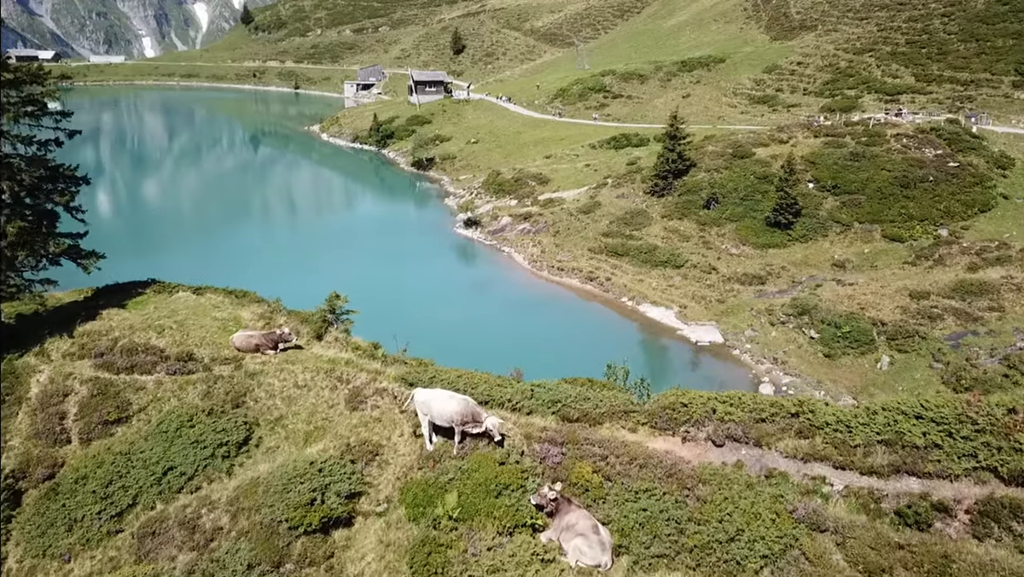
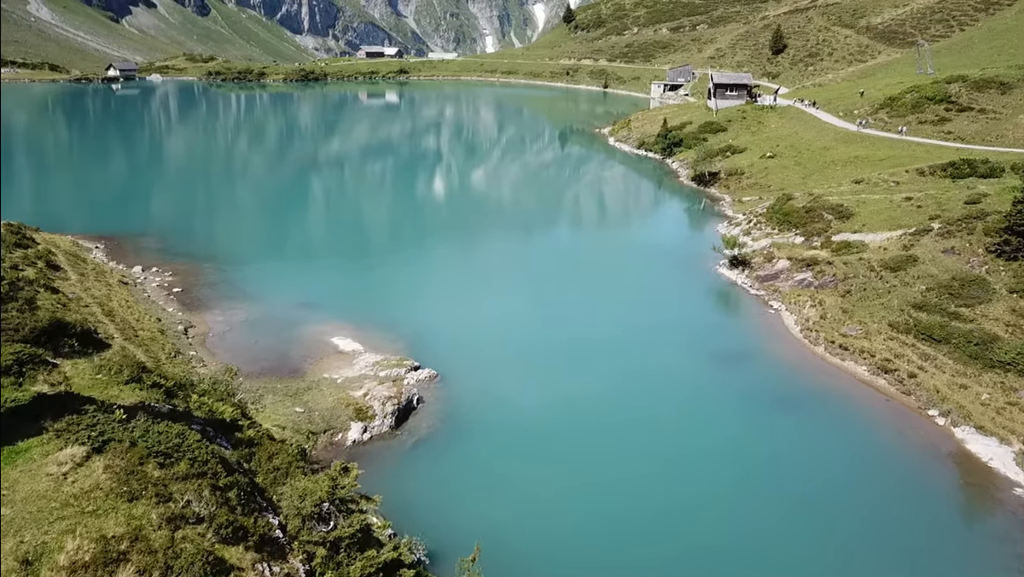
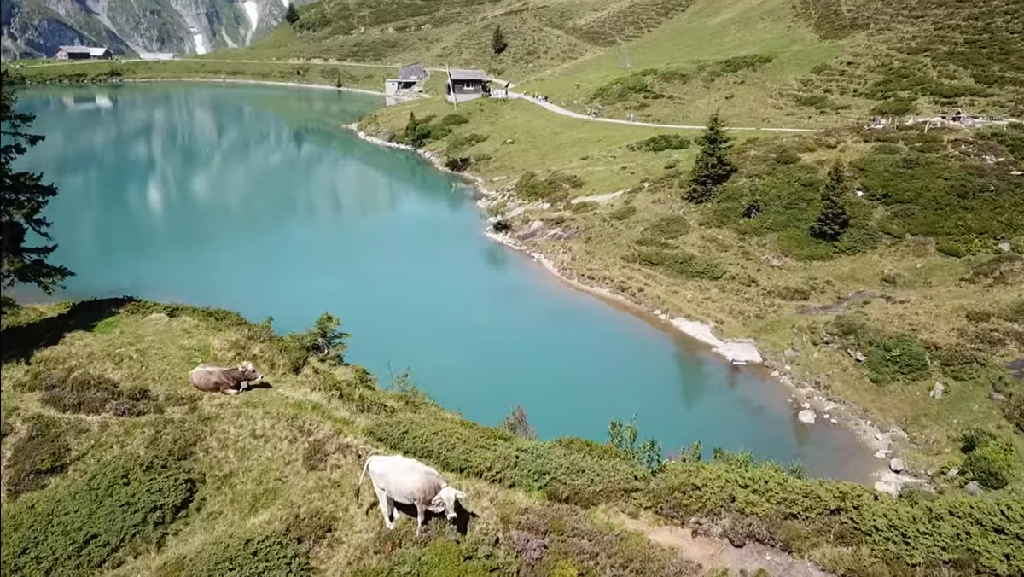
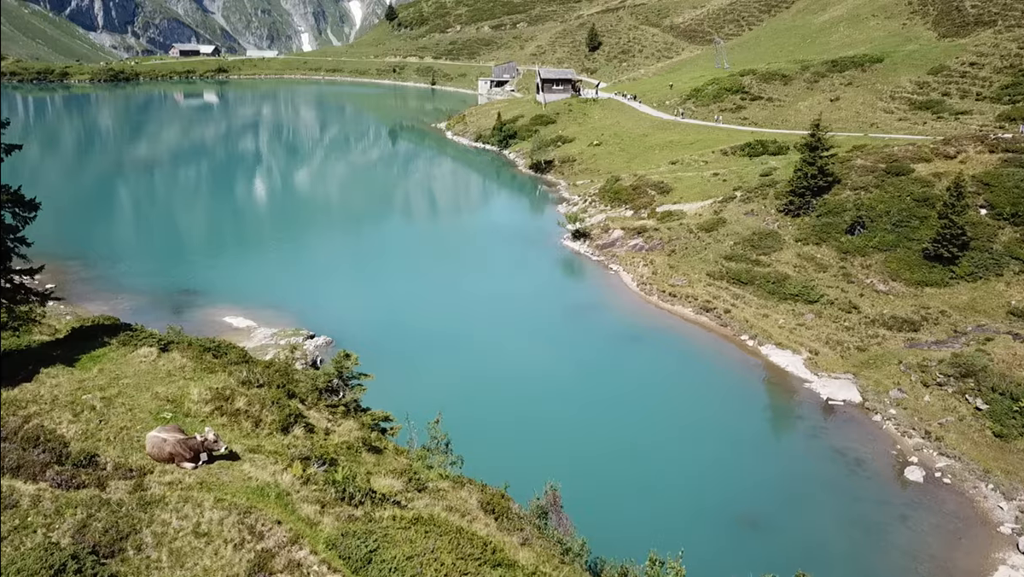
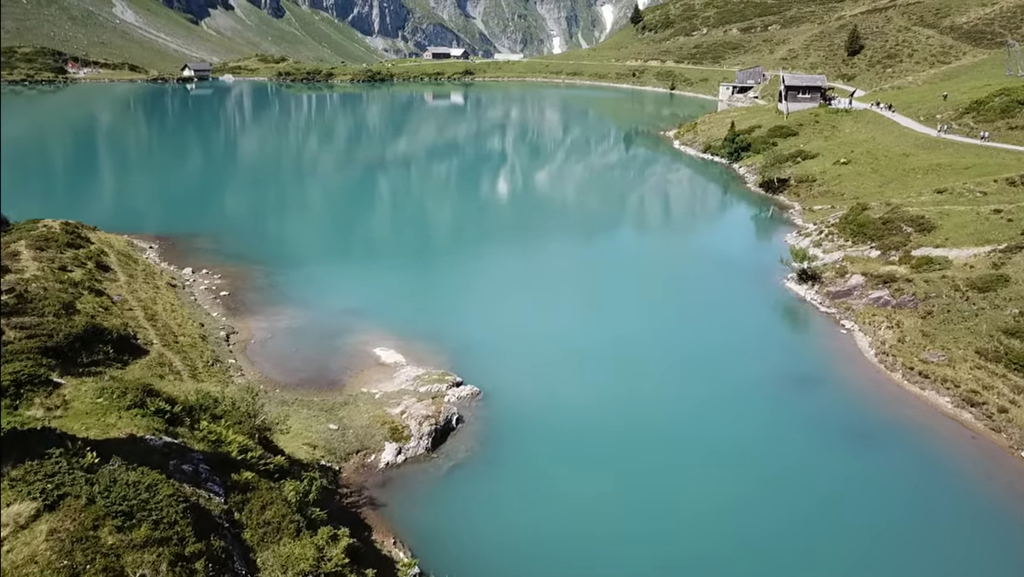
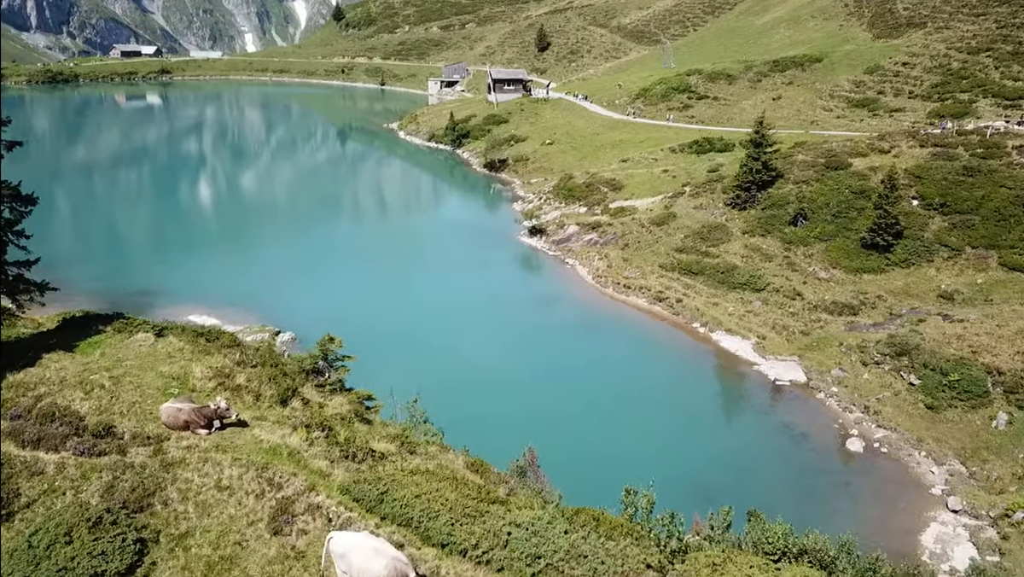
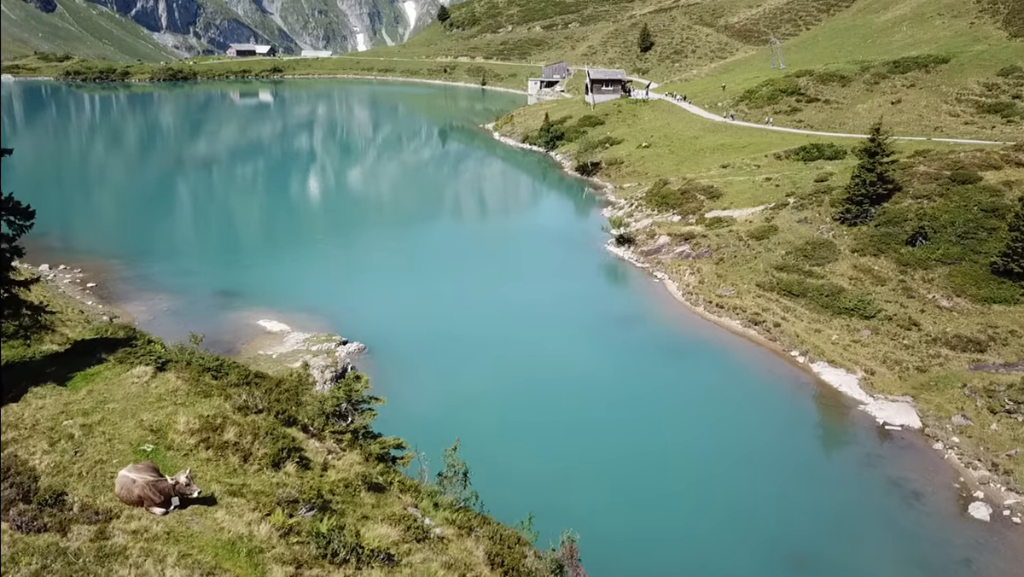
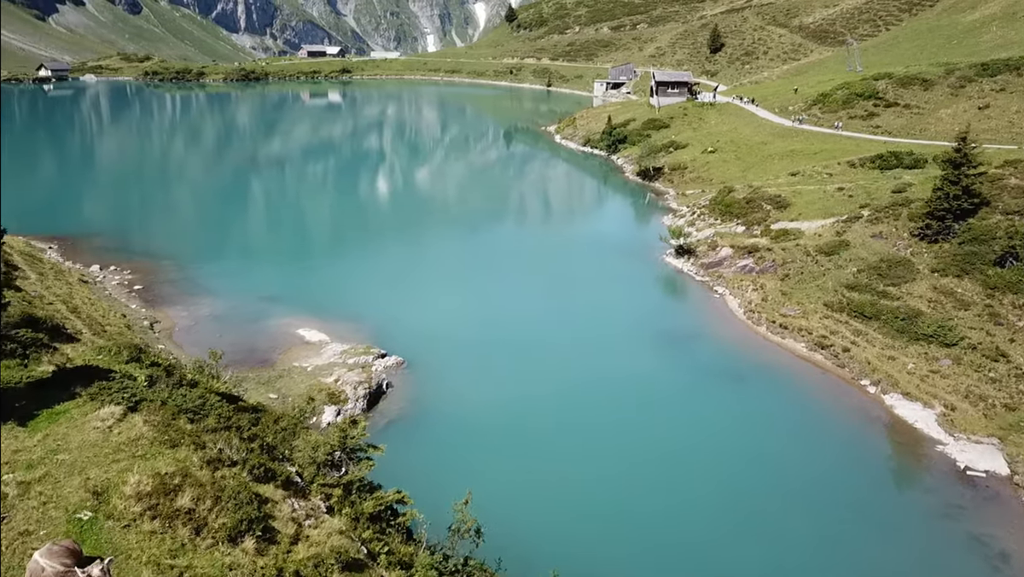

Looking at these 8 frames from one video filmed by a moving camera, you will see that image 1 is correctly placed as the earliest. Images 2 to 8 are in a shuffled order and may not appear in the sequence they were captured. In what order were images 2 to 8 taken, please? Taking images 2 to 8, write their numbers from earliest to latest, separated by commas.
3, 6, 4, 7, 8, 2, 5
